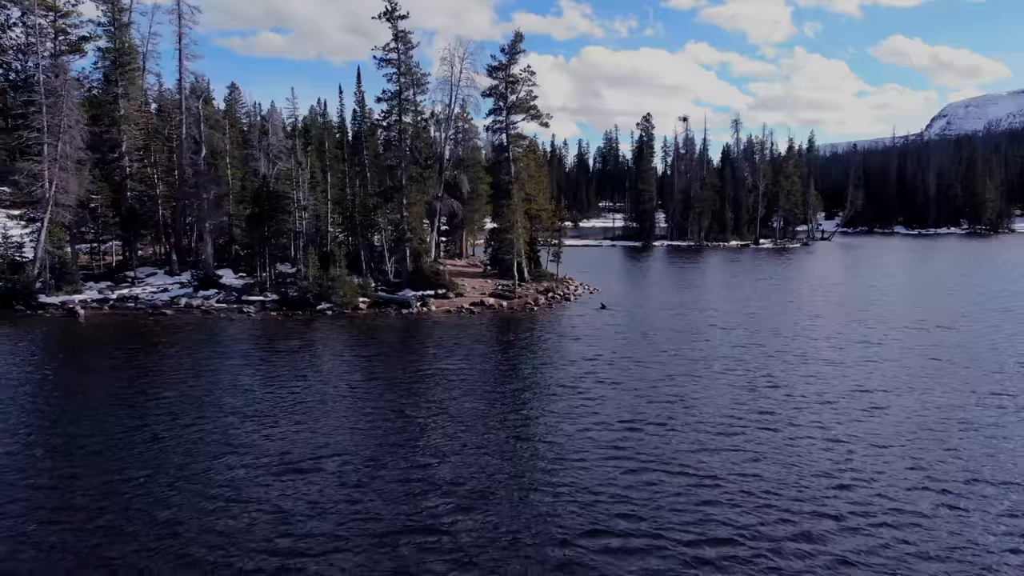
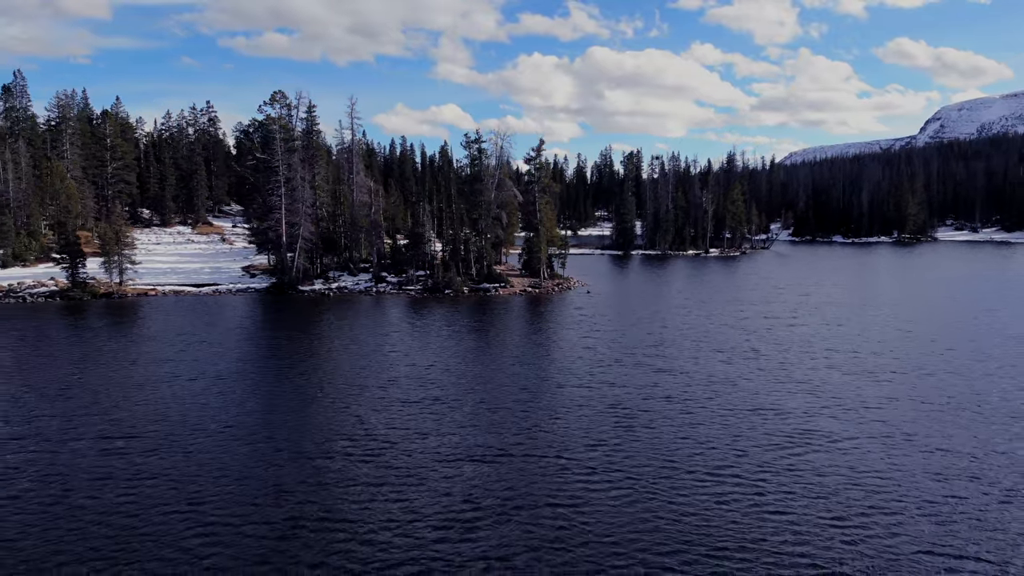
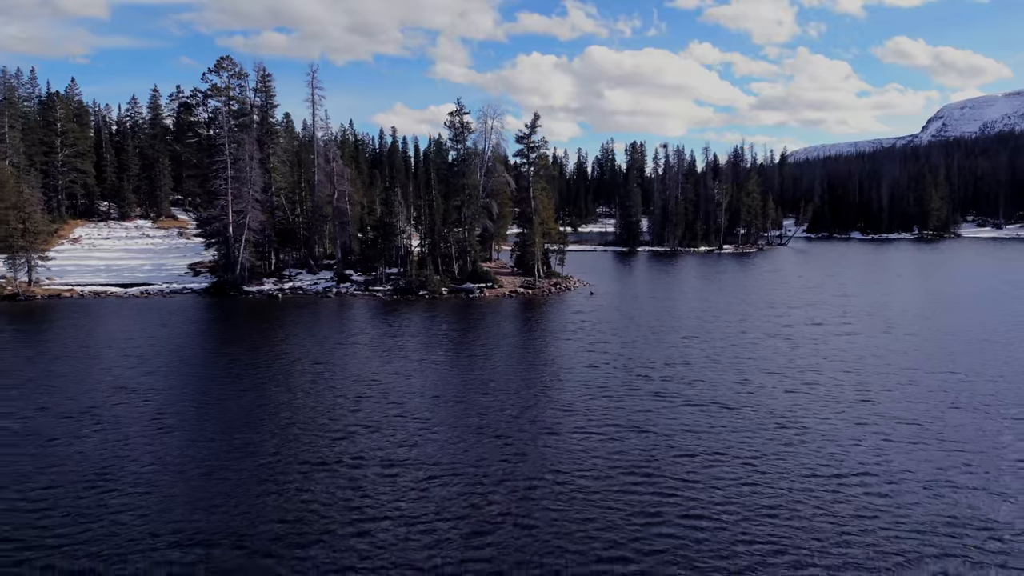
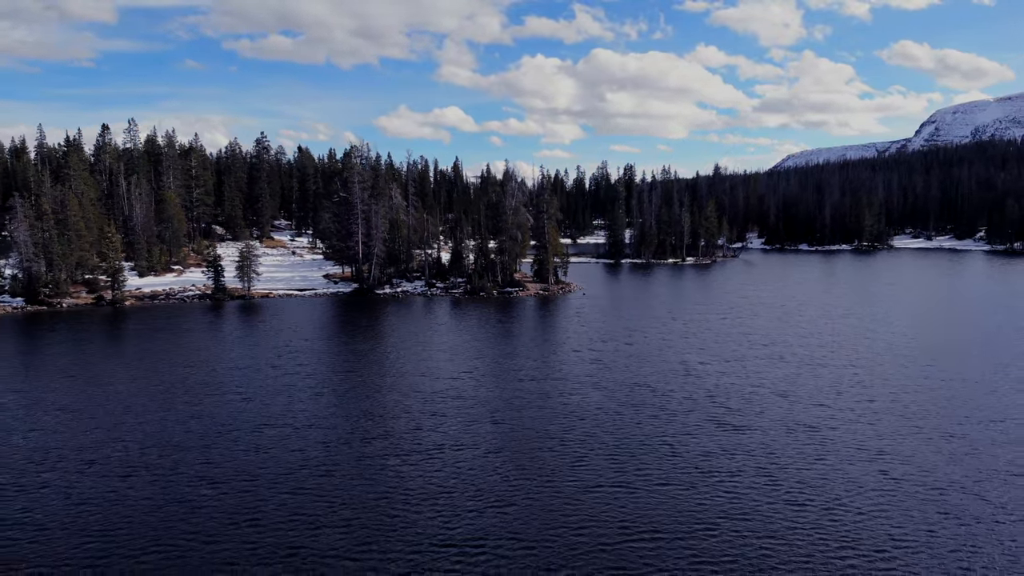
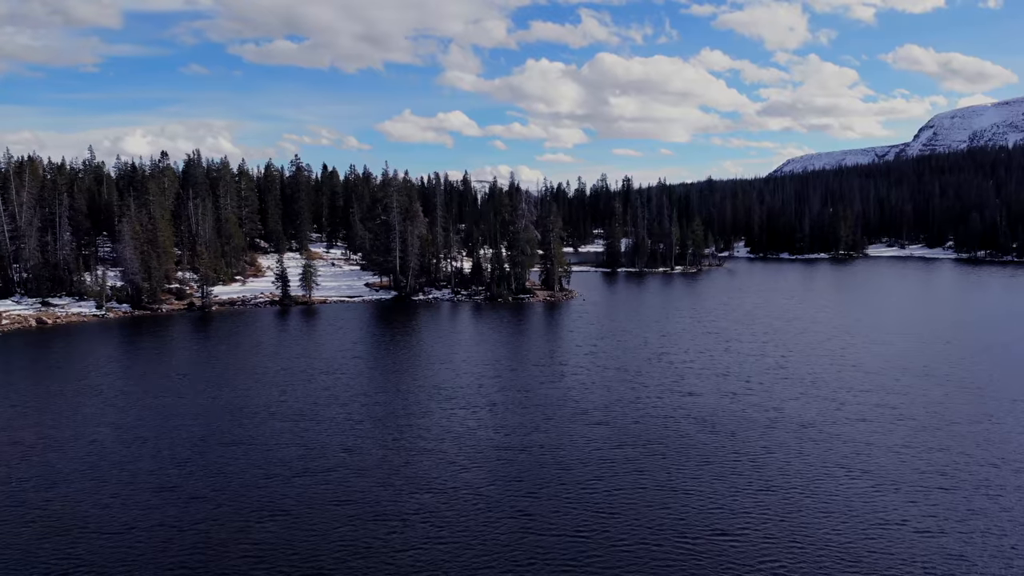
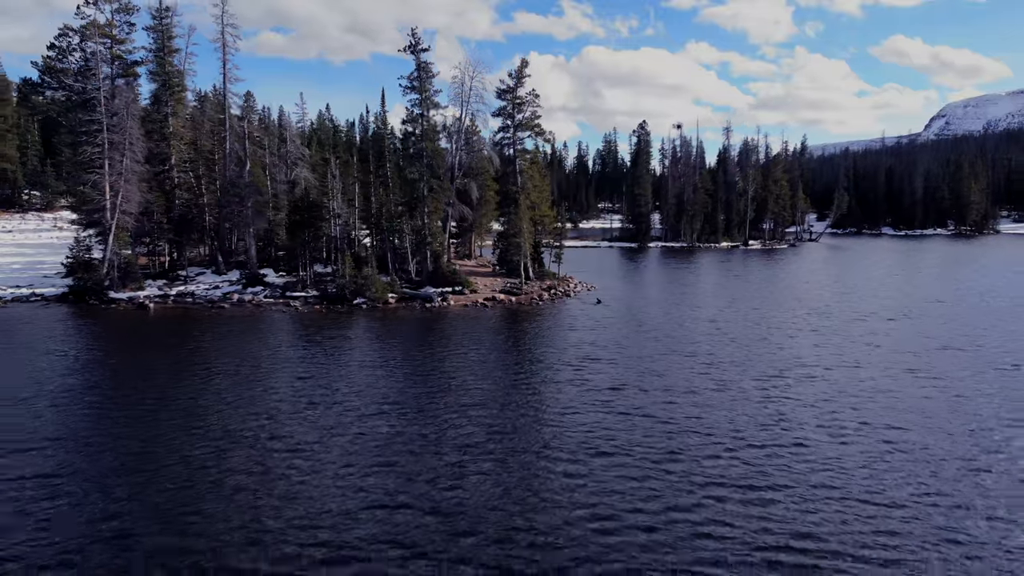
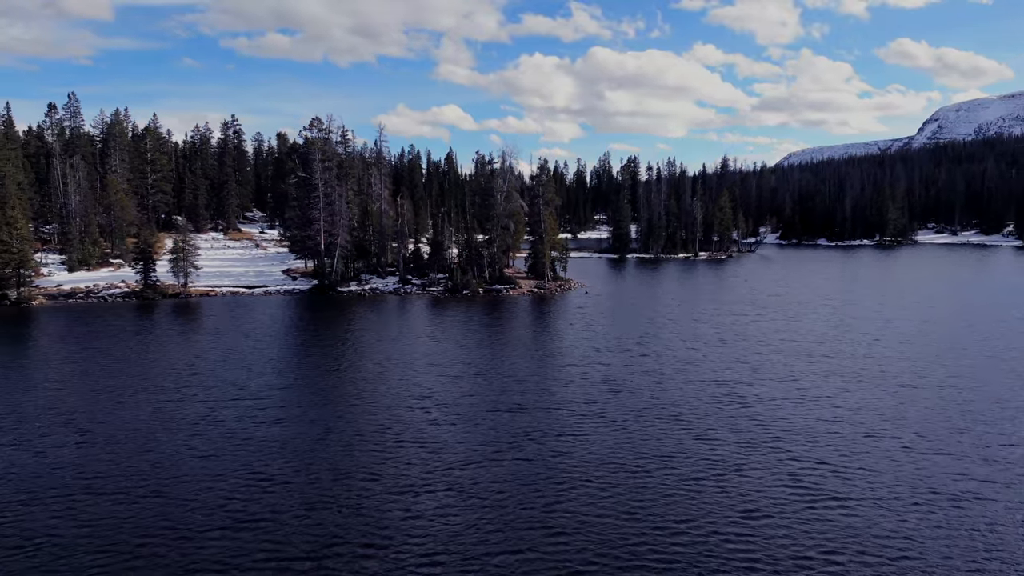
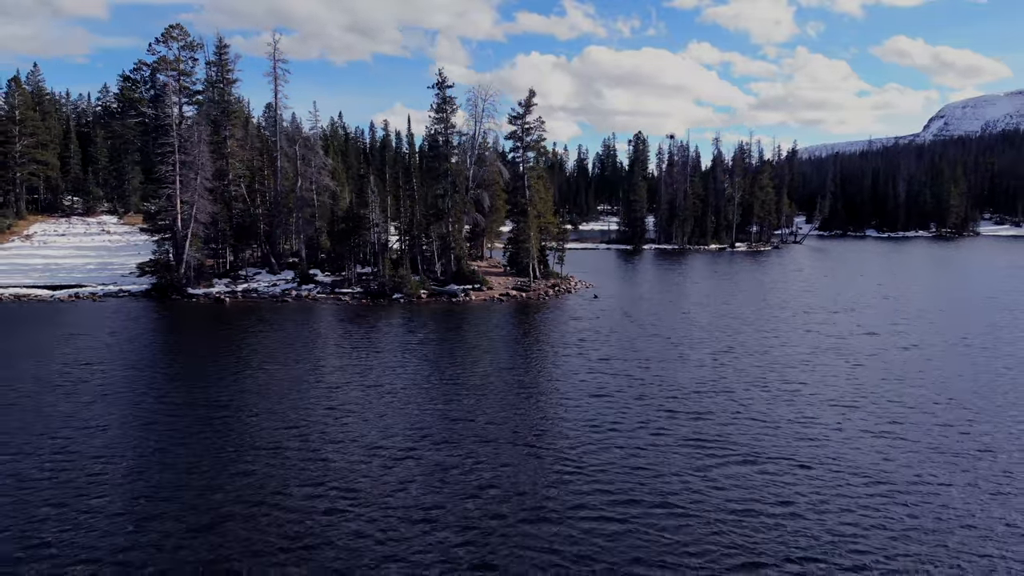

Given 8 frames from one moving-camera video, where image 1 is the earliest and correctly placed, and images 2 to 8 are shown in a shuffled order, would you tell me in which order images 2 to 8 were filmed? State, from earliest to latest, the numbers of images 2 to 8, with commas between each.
6, 8, 3, 2, 7, 4, 5
